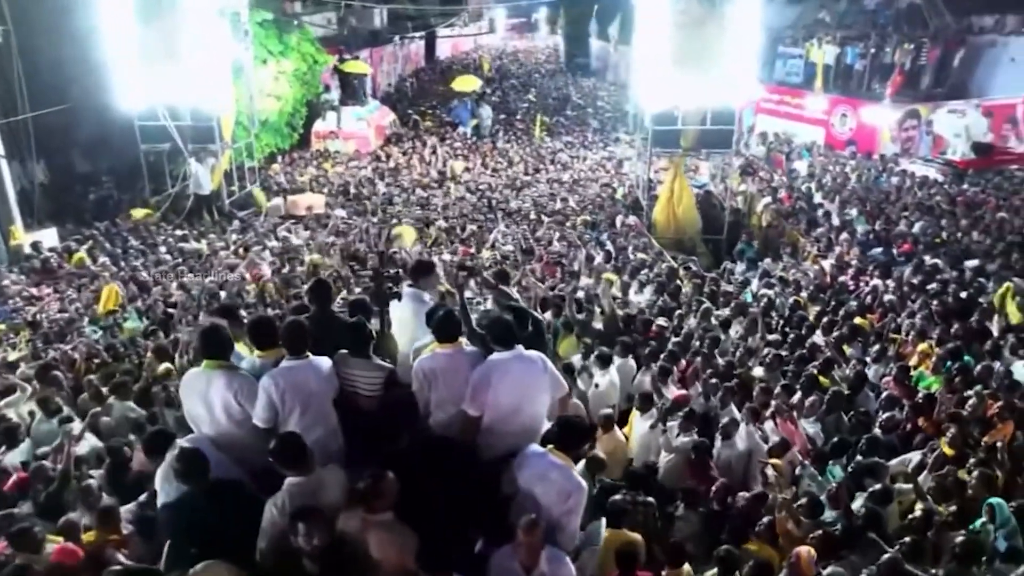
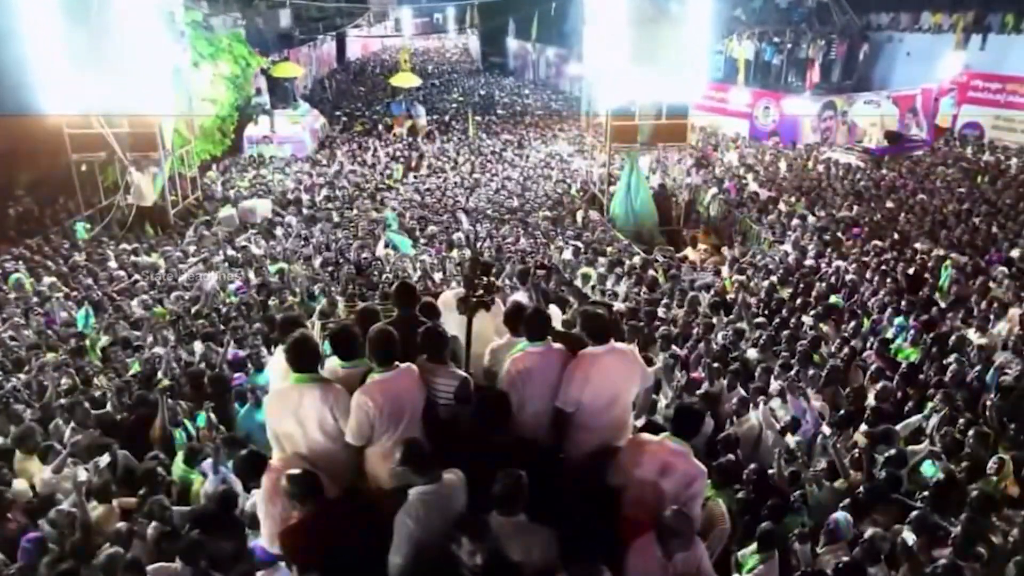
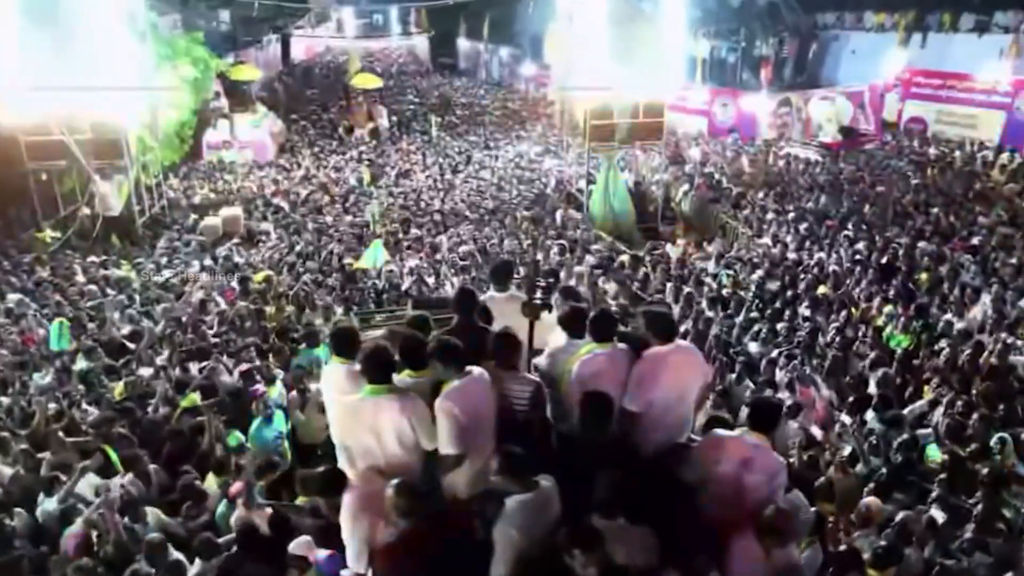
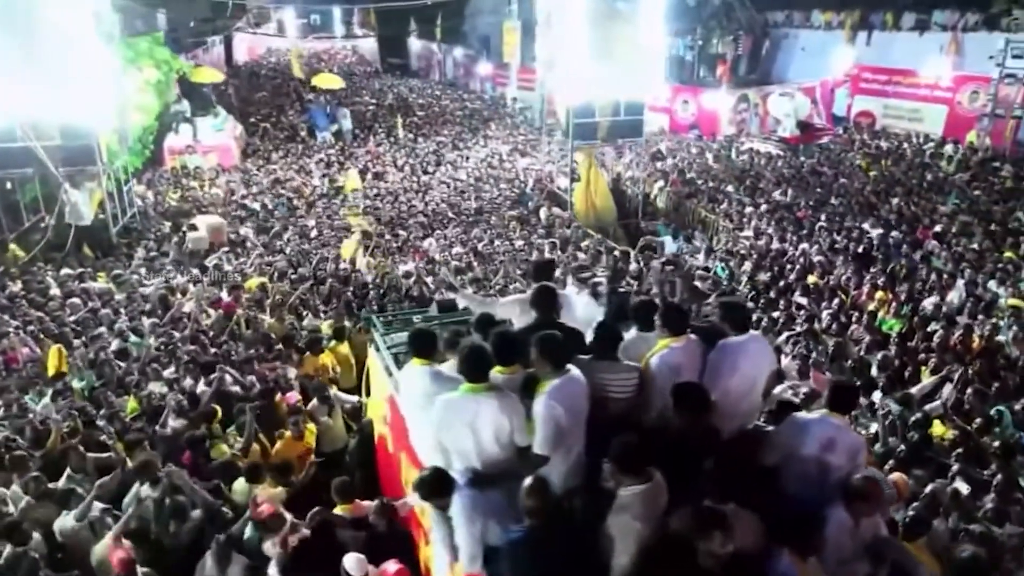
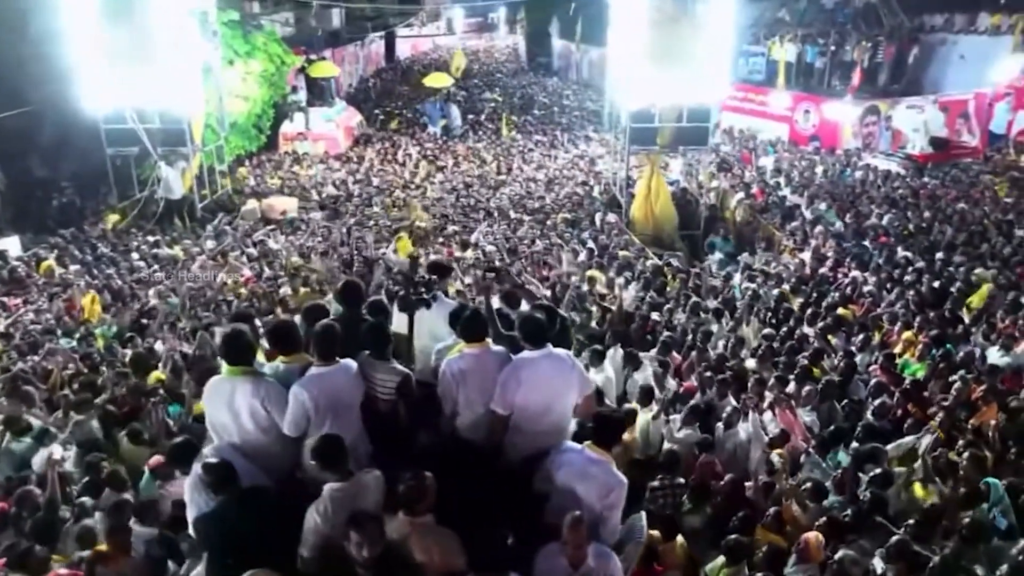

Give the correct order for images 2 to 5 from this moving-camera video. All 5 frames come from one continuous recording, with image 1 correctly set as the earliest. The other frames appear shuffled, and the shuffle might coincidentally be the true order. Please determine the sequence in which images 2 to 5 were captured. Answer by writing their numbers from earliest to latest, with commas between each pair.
5, 2, 3, 4
